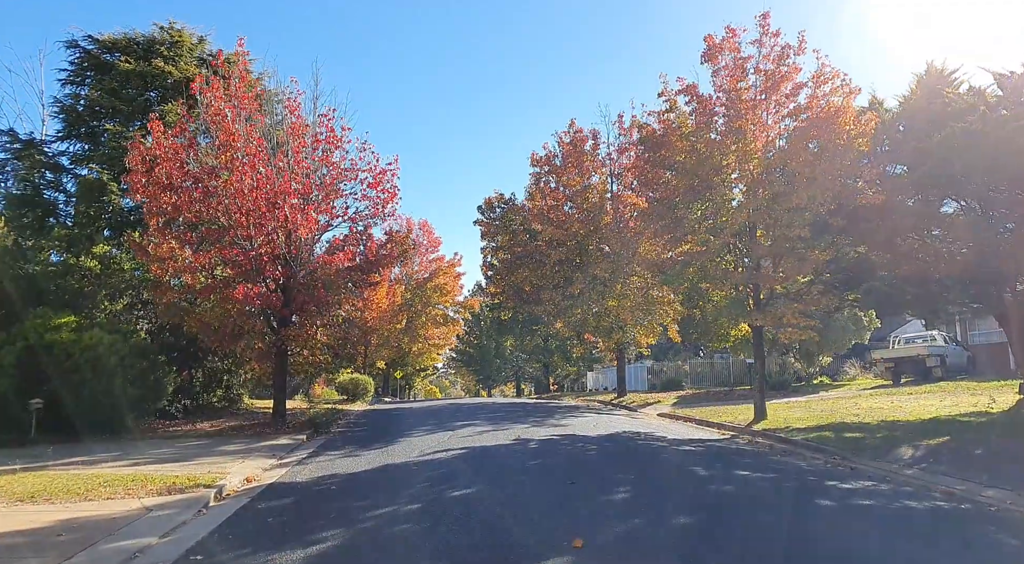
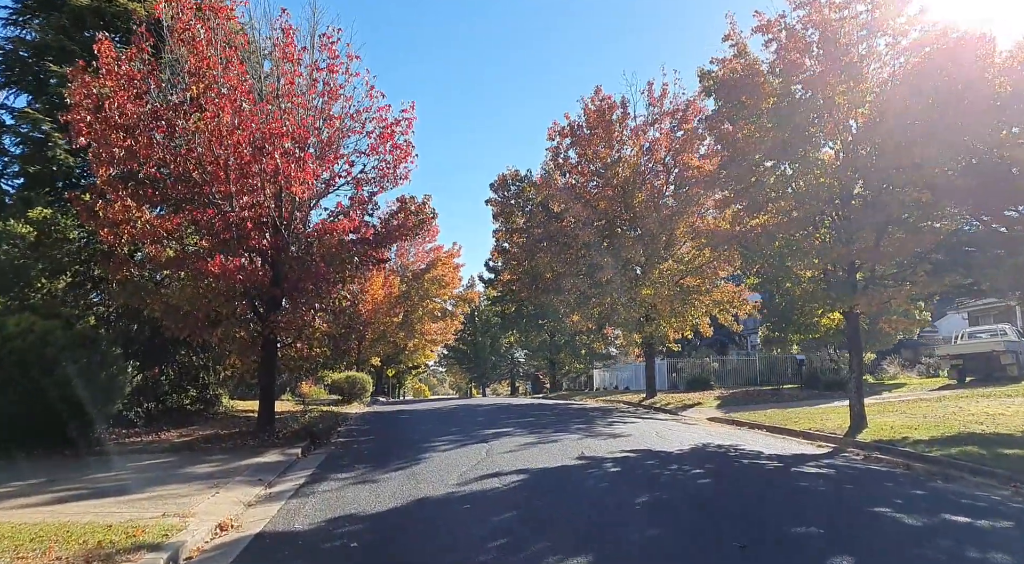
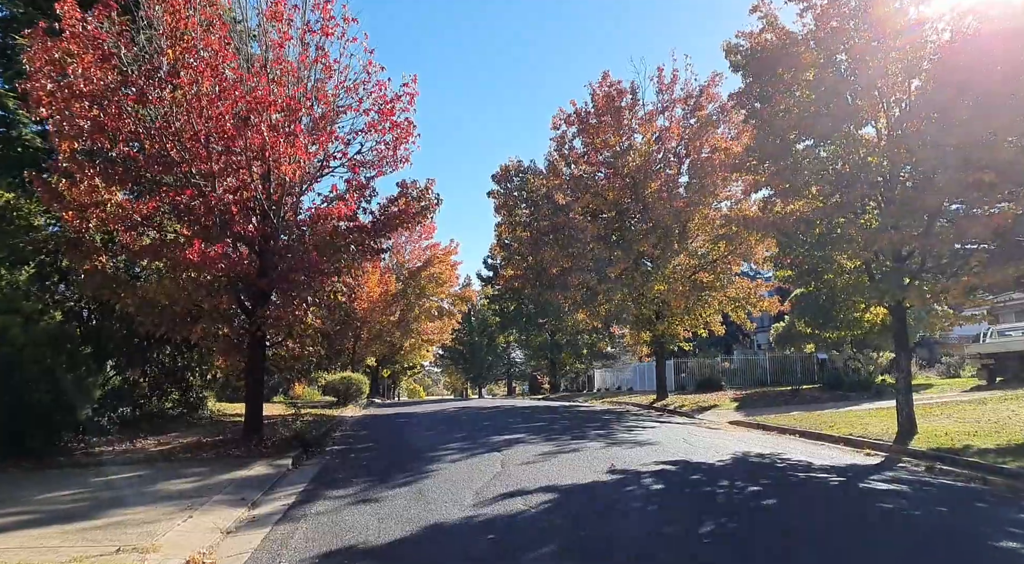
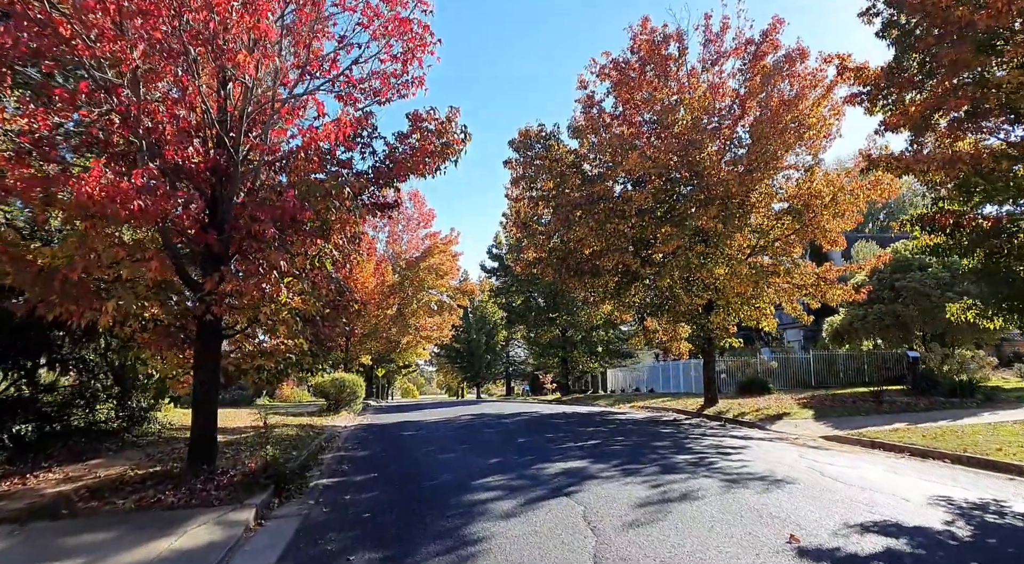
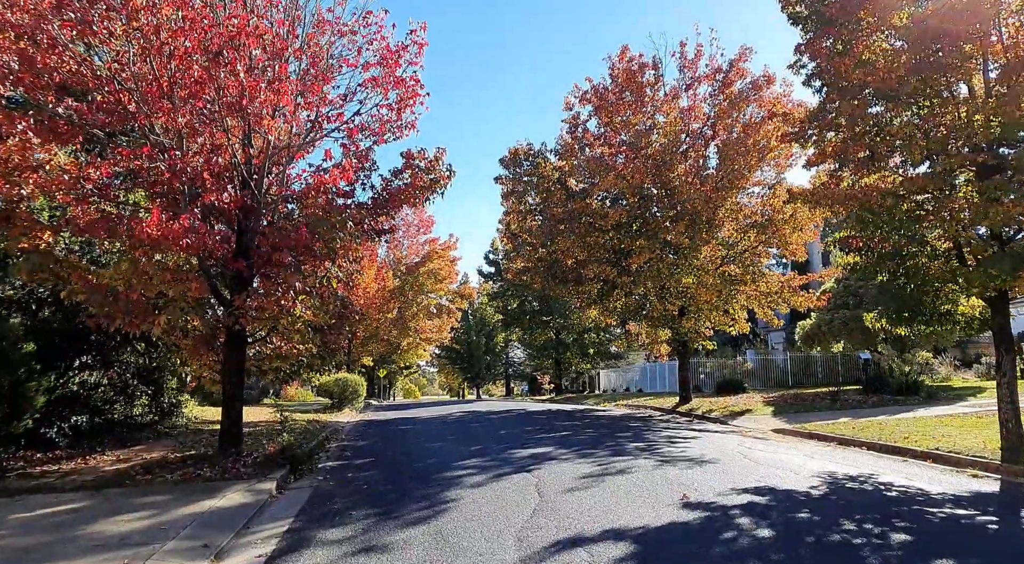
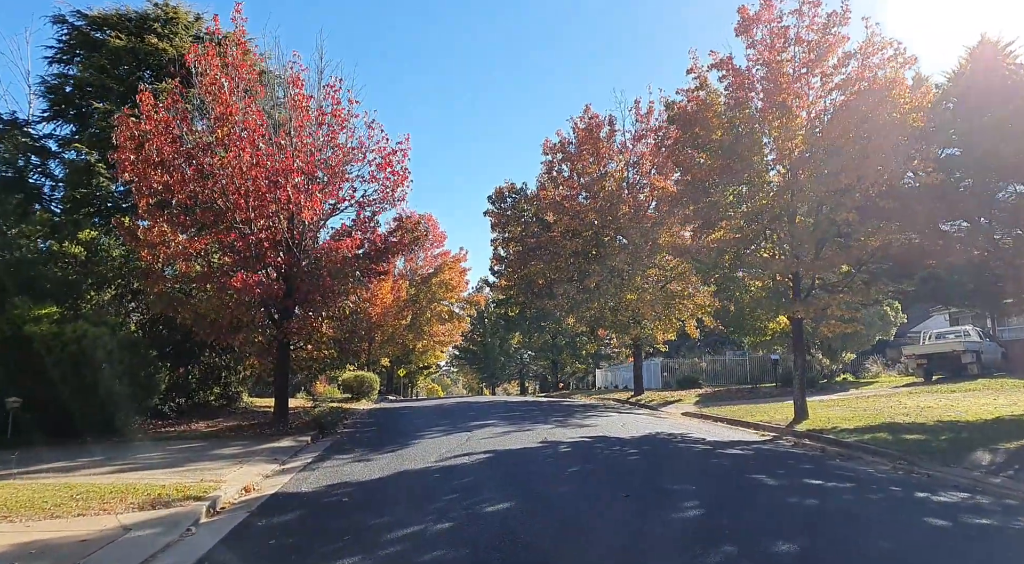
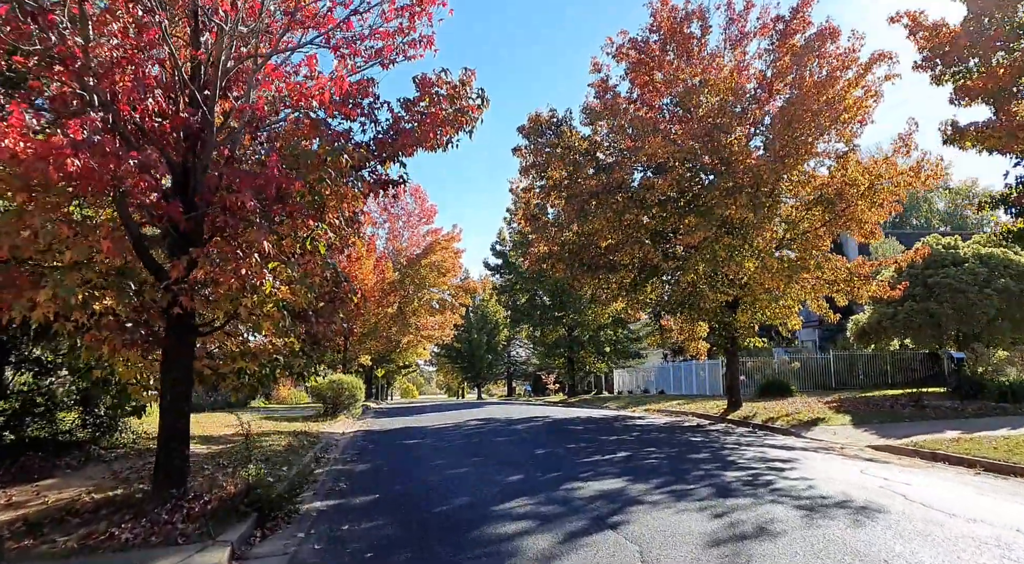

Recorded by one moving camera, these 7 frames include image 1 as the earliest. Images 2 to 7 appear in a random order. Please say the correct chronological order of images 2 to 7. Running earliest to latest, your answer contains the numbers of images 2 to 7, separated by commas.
6, 2, 3, 5, 4, 7
